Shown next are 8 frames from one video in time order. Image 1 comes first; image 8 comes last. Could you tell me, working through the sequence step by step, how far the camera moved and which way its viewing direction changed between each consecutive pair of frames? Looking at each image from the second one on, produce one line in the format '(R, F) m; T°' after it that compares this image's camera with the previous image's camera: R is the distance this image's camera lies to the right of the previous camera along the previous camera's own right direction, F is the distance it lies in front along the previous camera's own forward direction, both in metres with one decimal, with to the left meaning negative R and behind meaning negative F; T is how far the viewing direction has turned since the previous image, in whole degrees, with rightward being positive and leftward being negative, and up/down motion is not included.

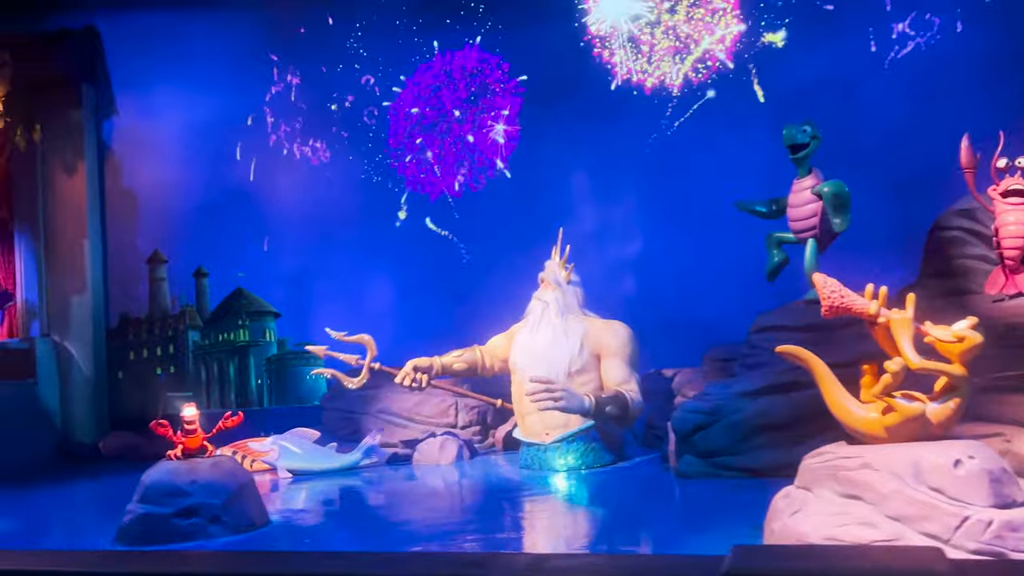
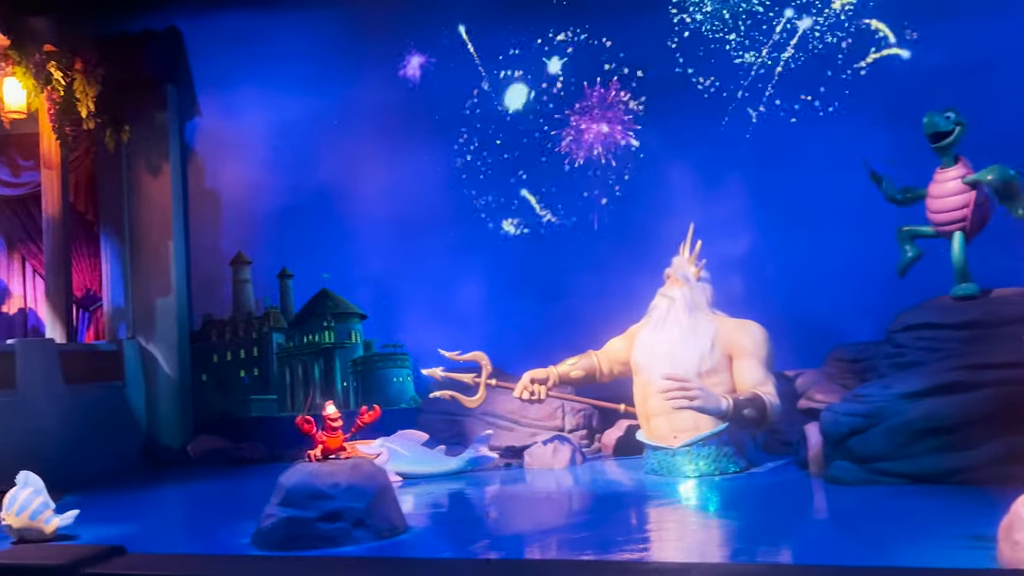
(-0.5, +0.2) m; -2°
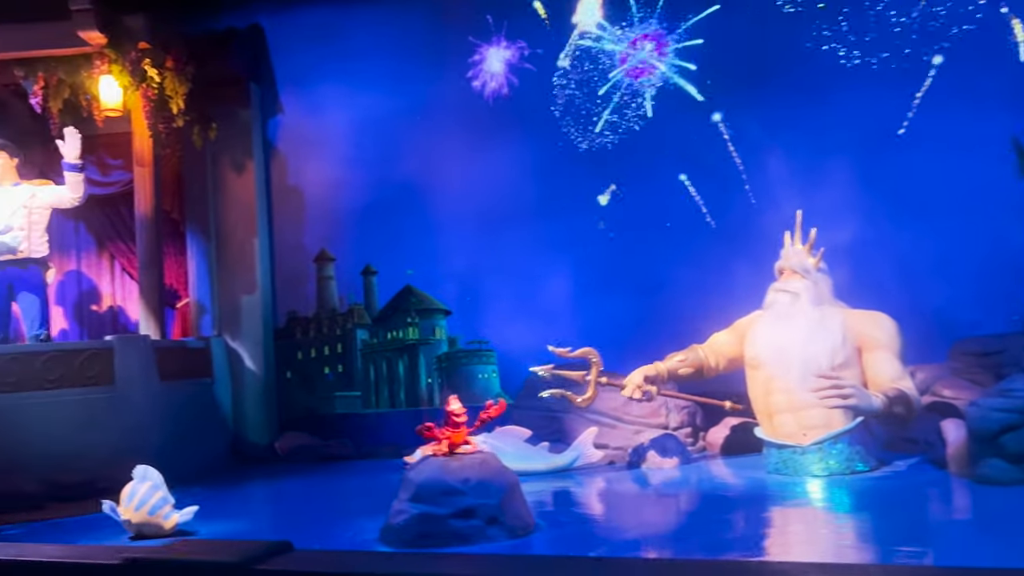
(-0.4, +0.1) m; -3°
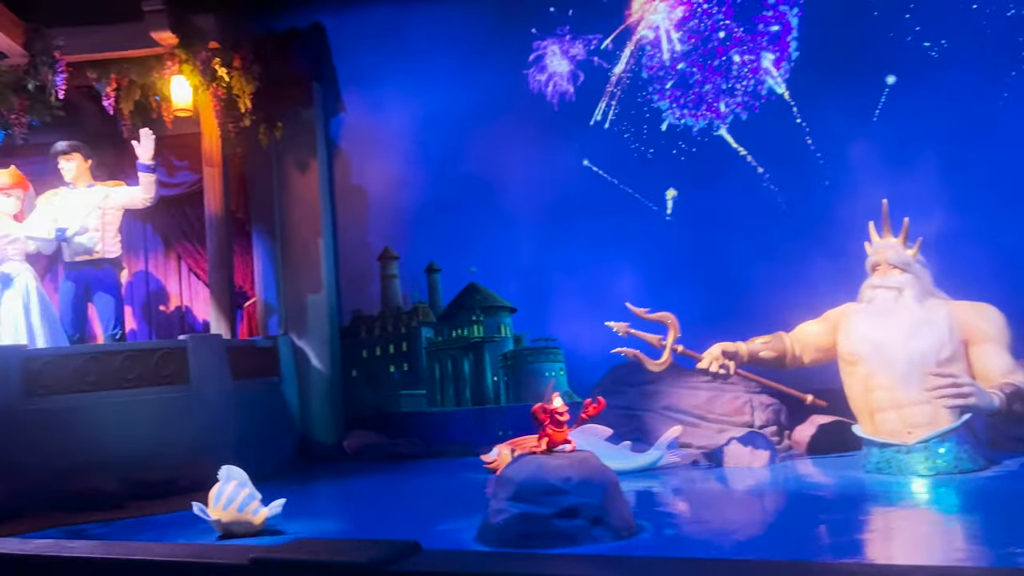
(-0.2, +0.1) m; -3°
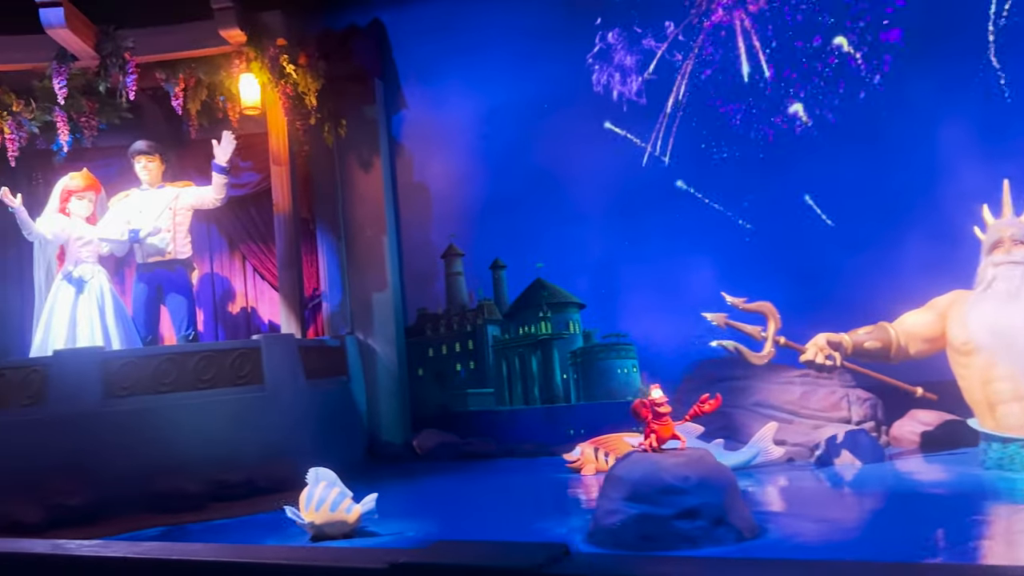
(-0.3, +0.1) m; -2°
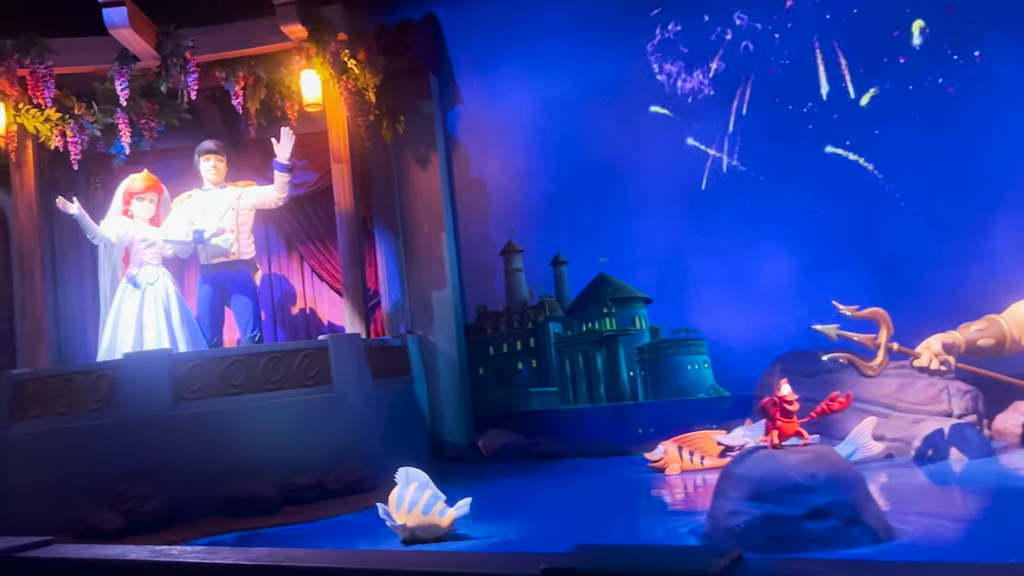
(-0.3, +0.2) m; -2°
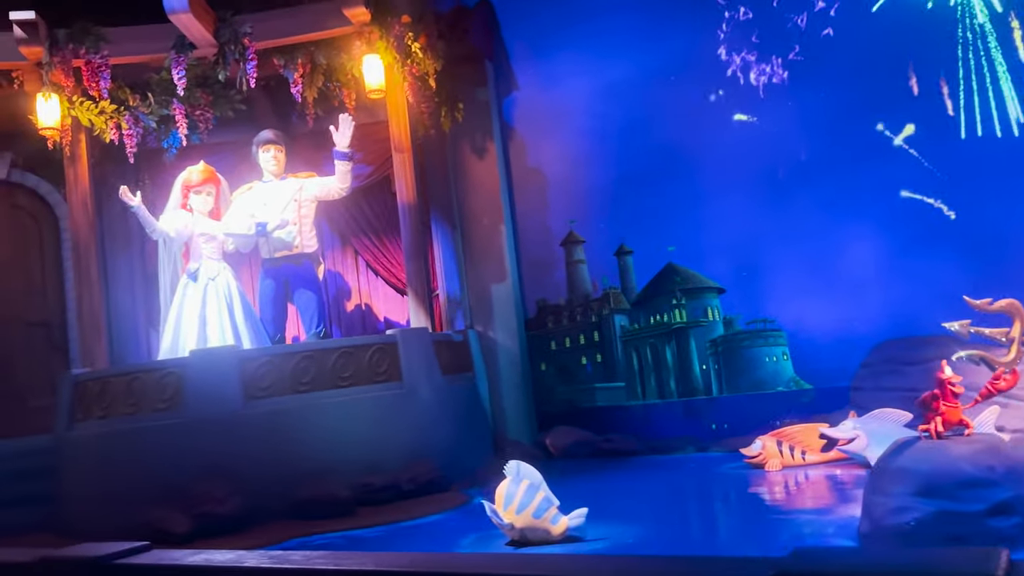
(-0.4, +0.3) m; -1°
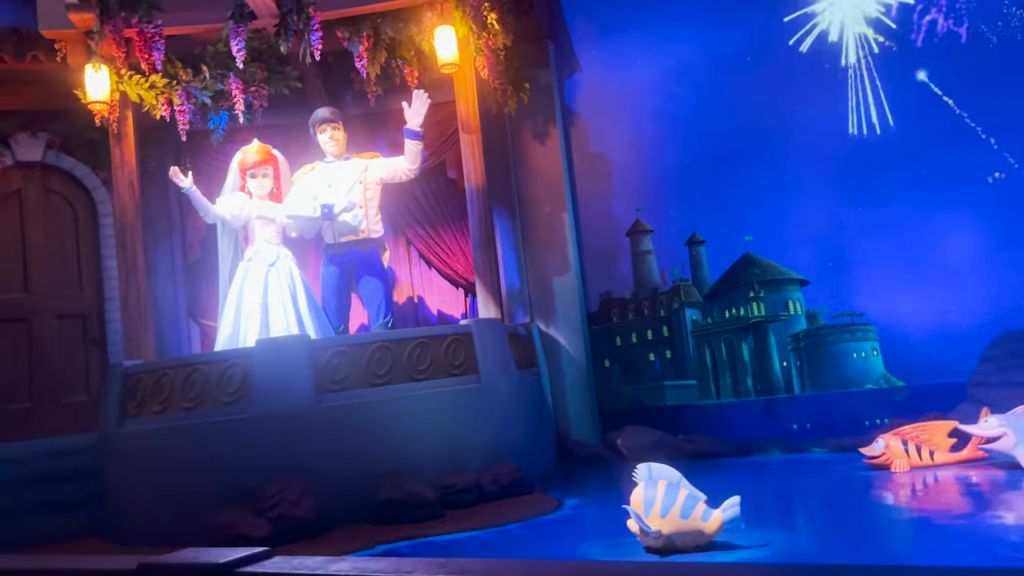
(-0.6, +0.4) m; 0°
